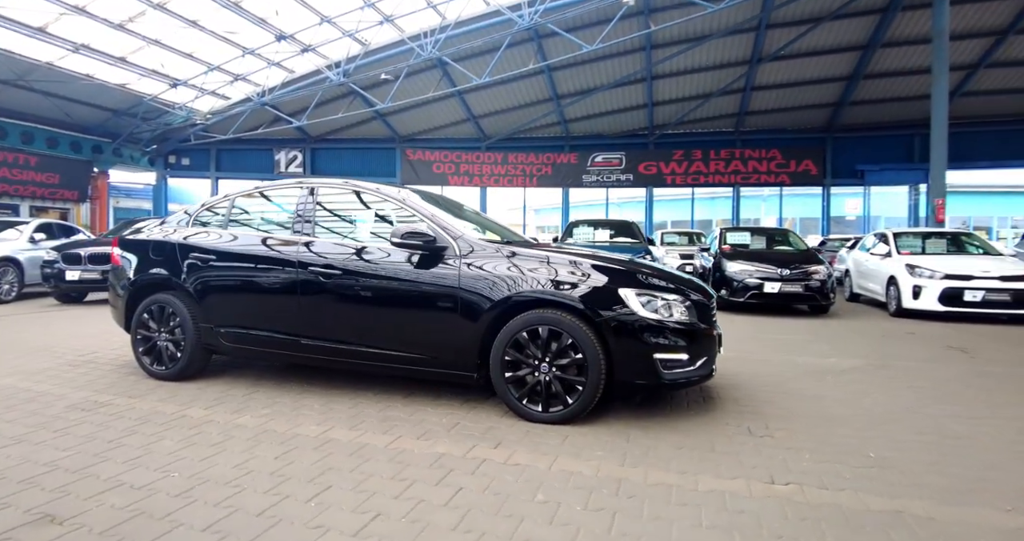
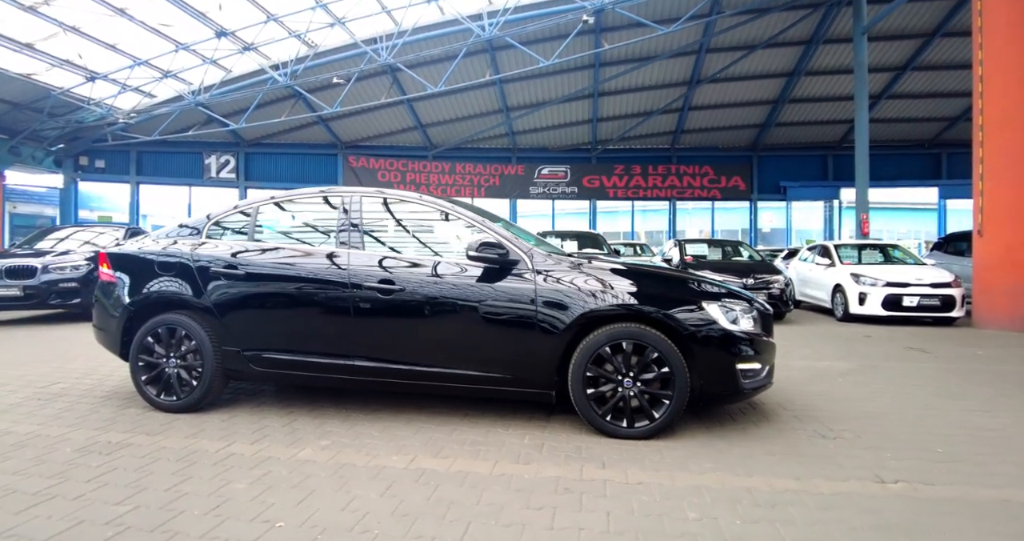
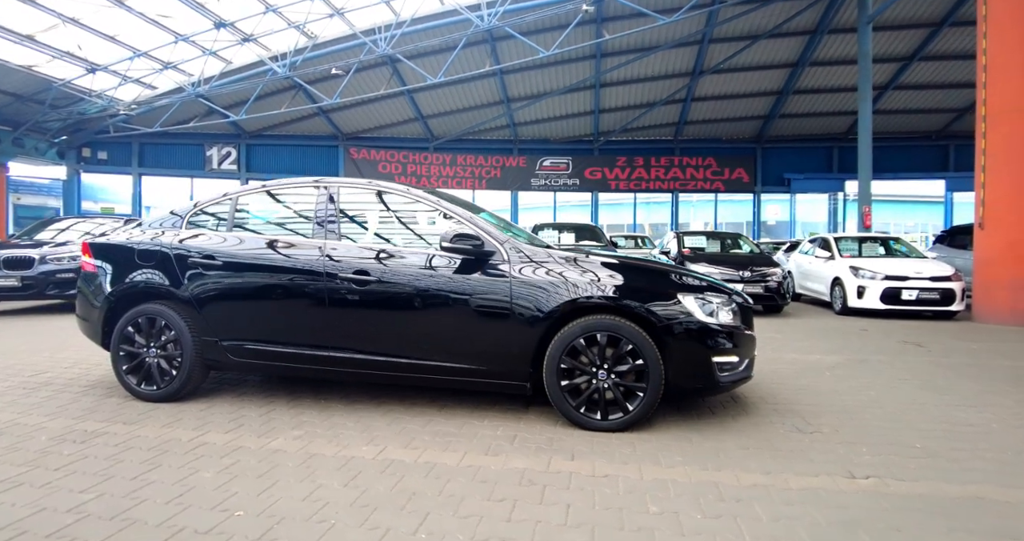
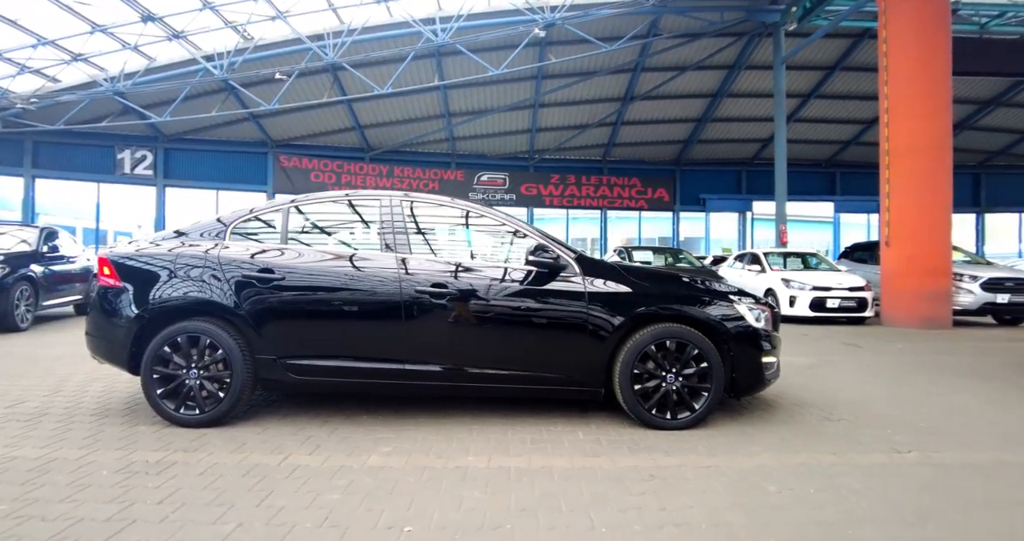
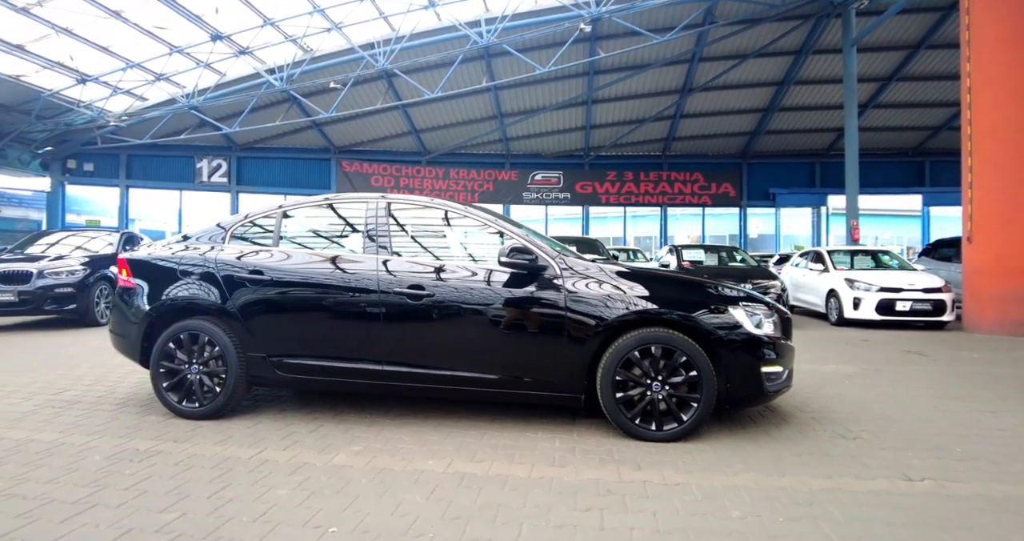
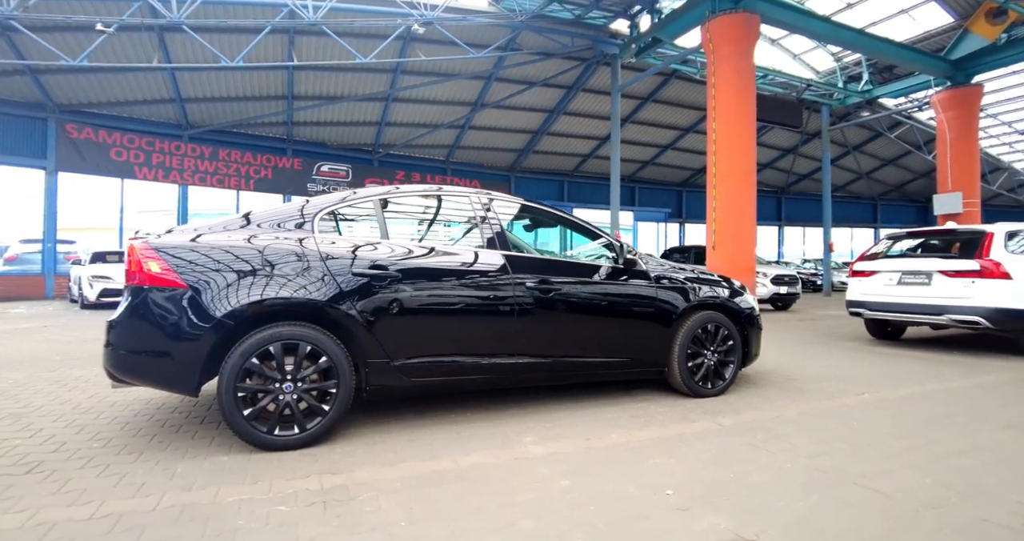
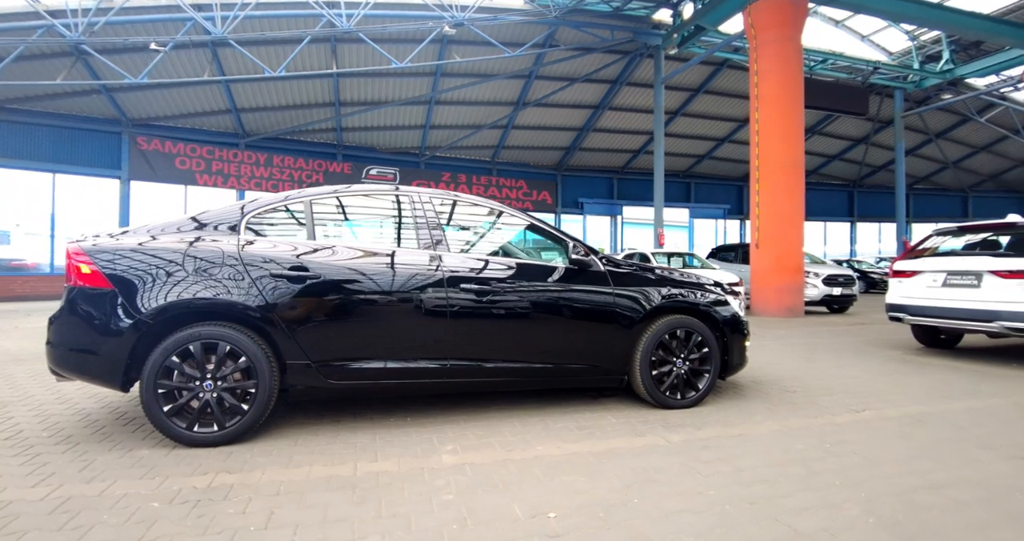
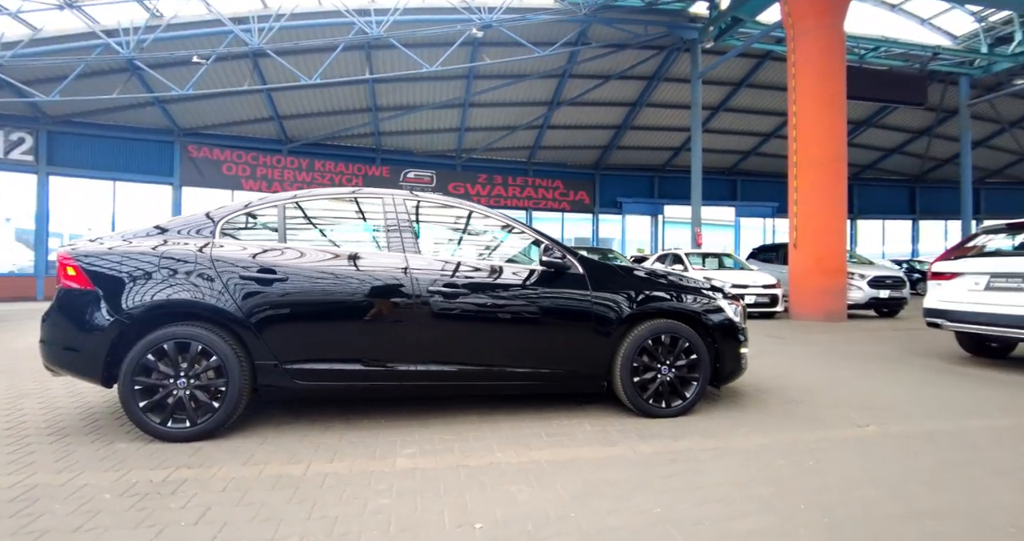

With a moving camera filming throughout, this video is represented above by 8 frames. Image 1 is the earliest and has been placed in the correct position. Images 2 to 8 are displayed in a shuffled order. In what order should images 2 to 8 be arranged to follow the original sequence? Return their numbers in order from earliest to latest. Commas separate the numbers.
3, 2, 5, 4, 8, 7, 6
